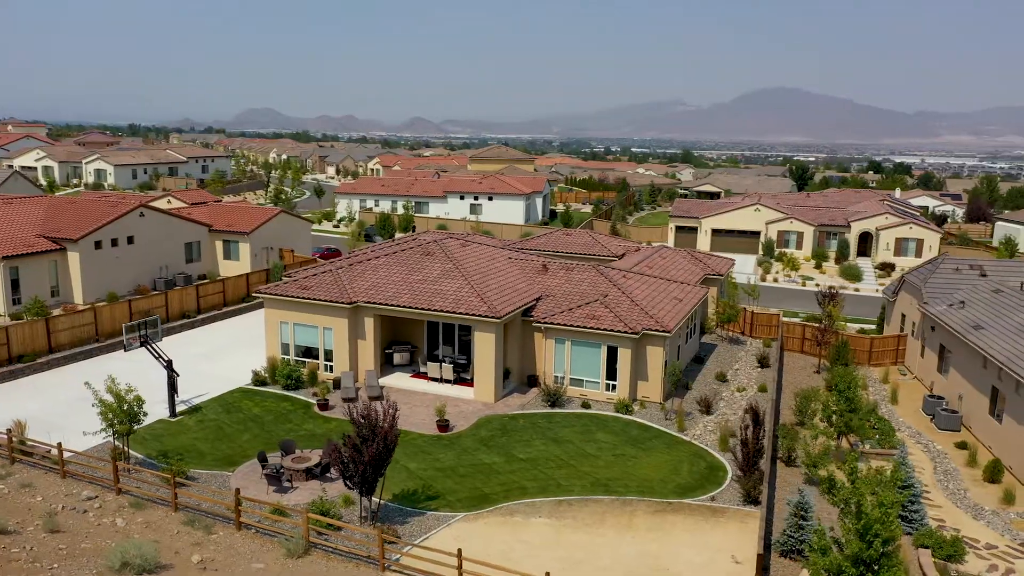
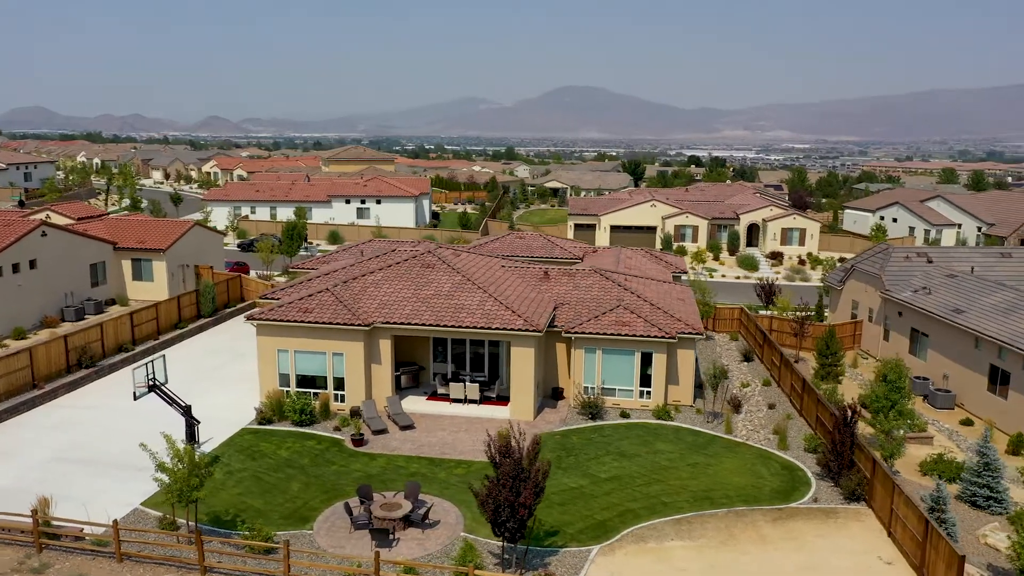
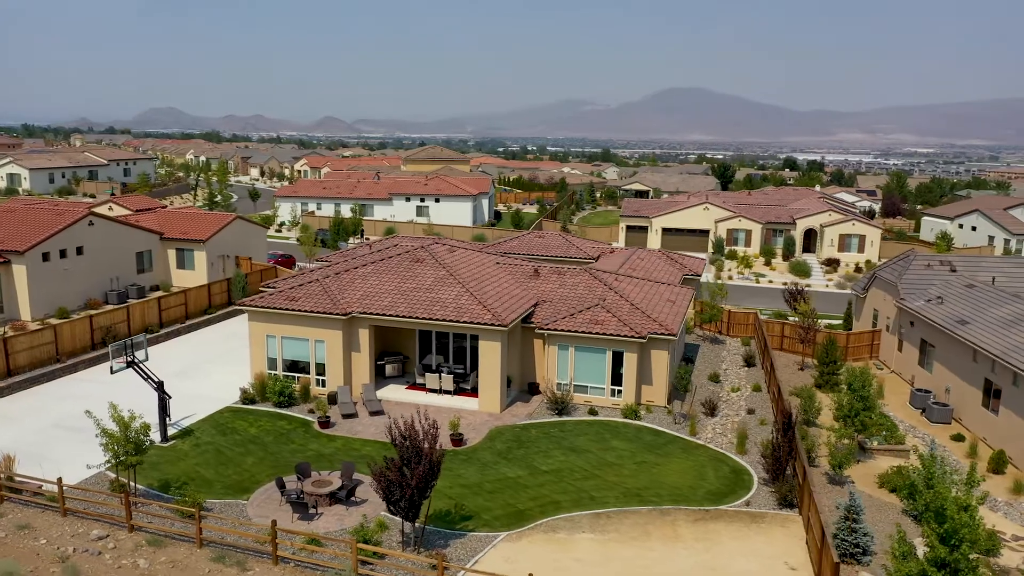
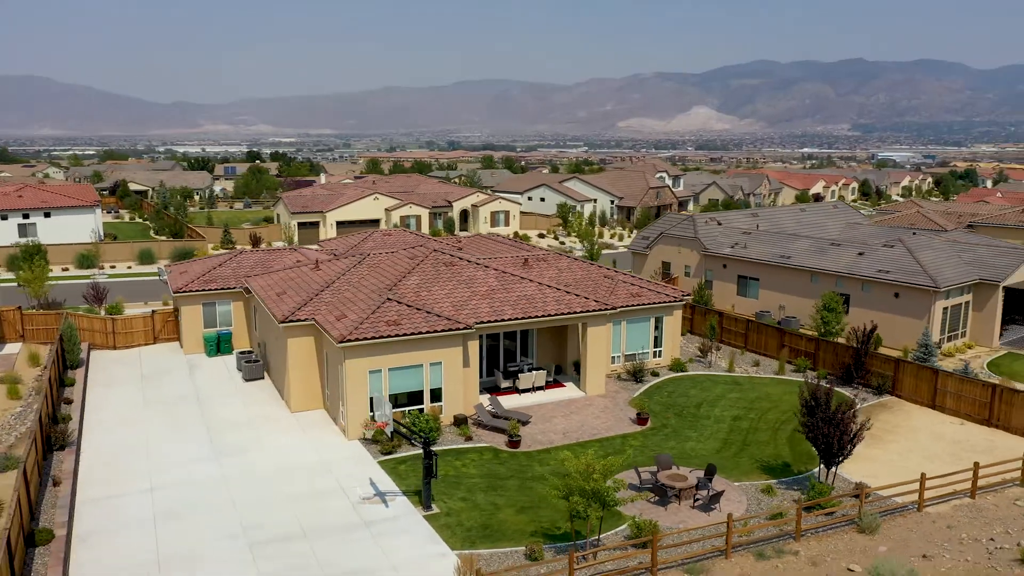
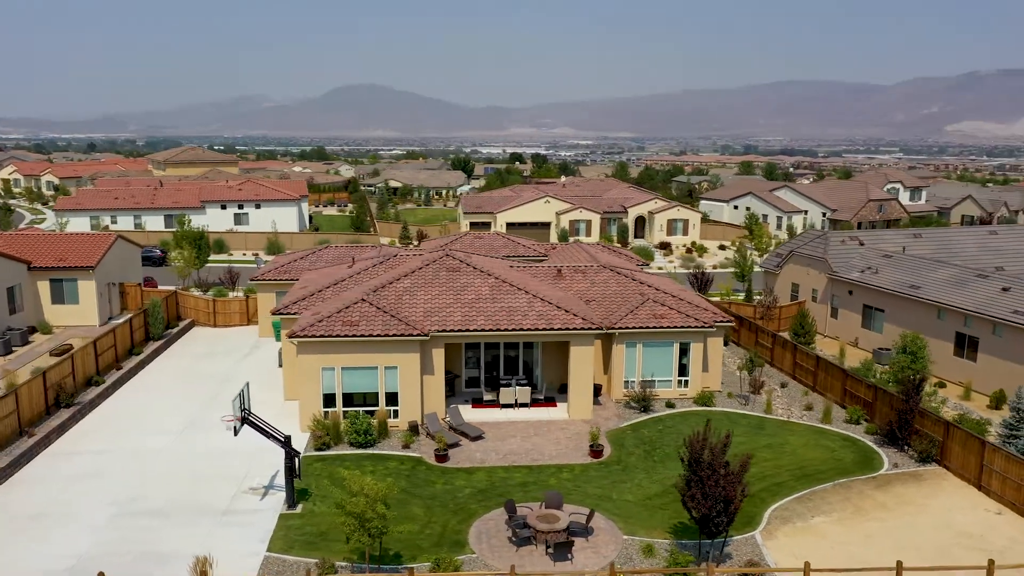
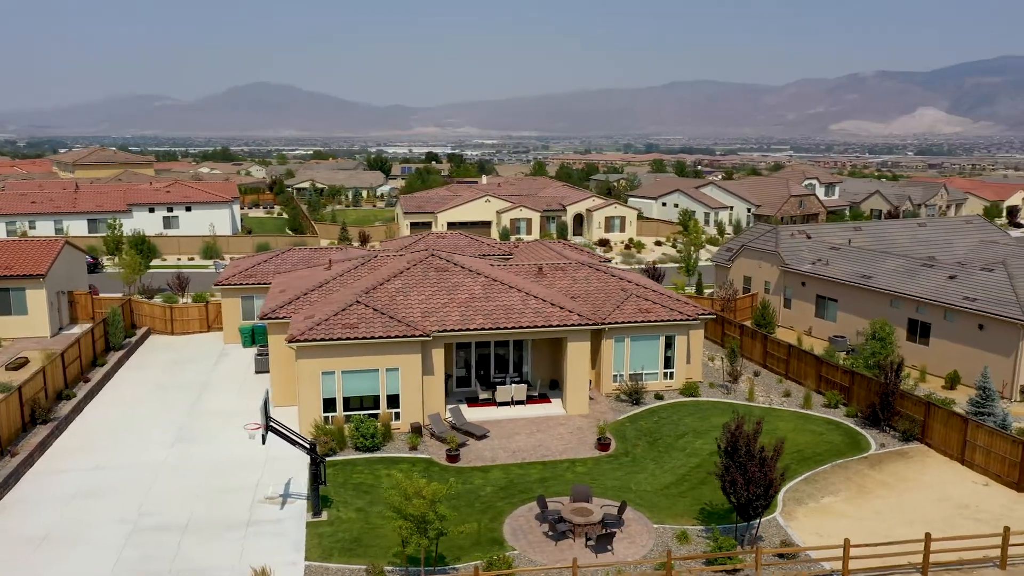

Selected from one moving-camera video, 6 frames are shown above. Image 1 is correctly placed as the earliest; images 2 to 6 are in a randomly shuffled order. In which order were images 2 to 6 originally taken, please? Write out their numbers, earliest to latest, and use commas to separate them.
3, 2, 5, 6, 4
